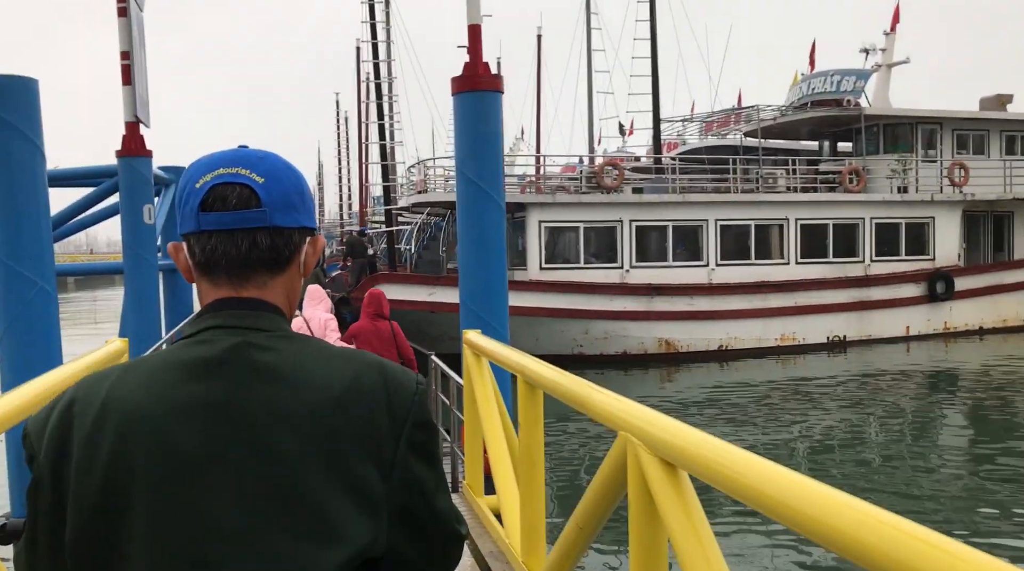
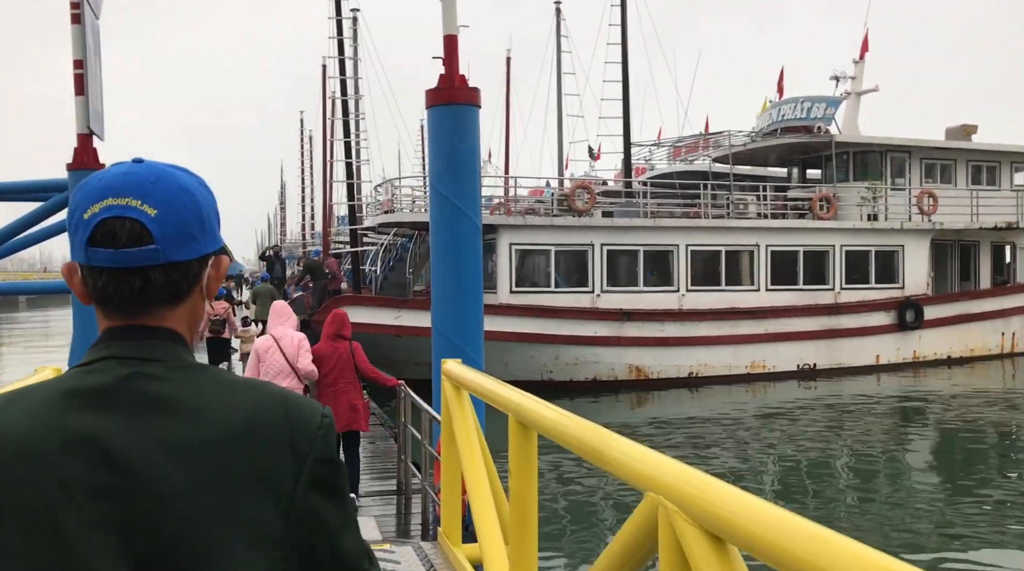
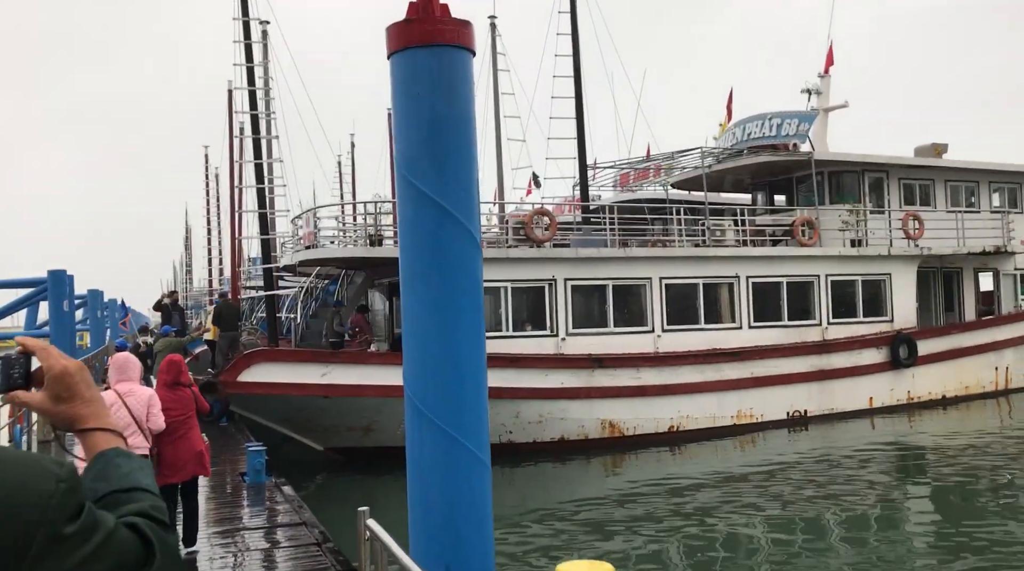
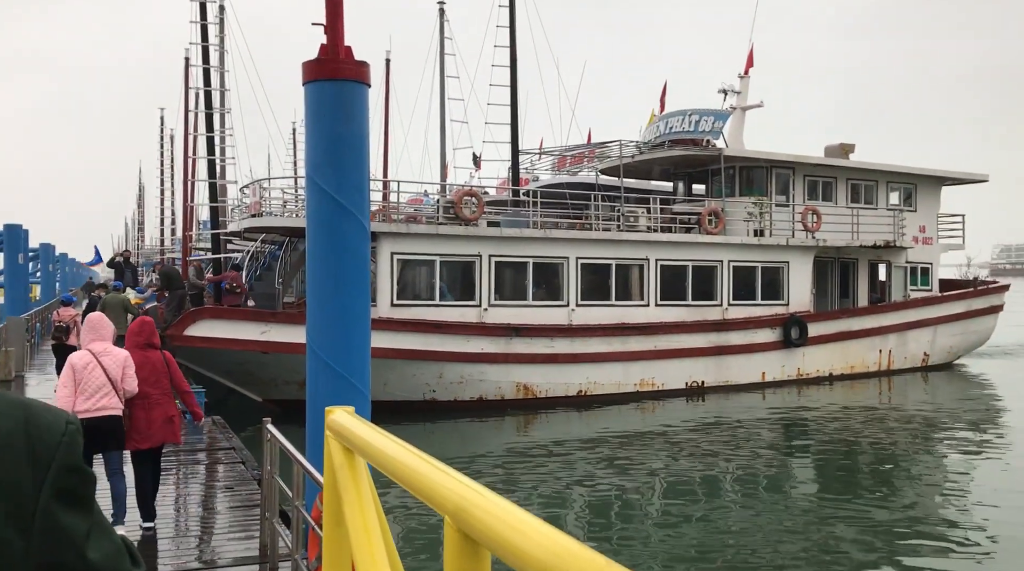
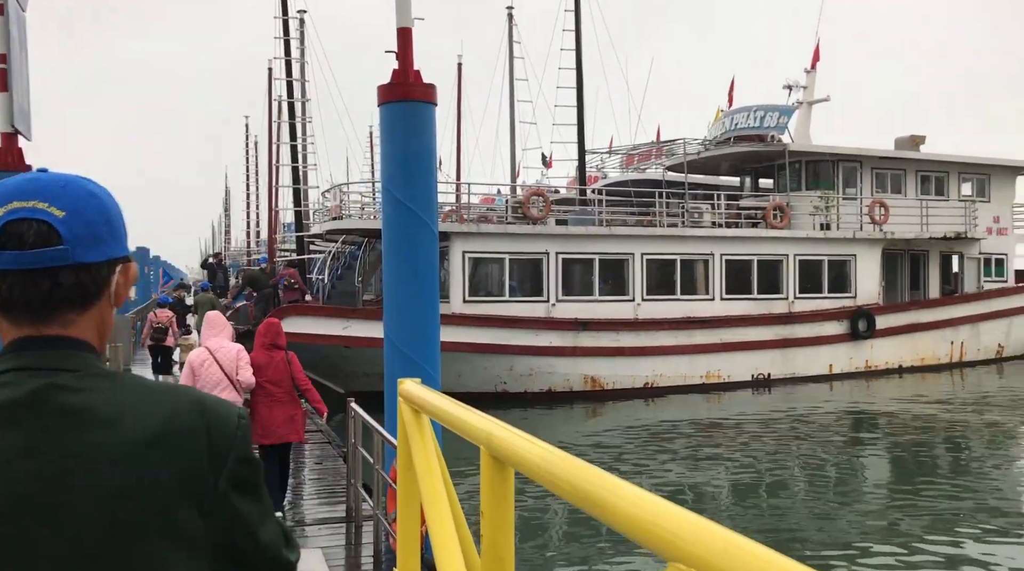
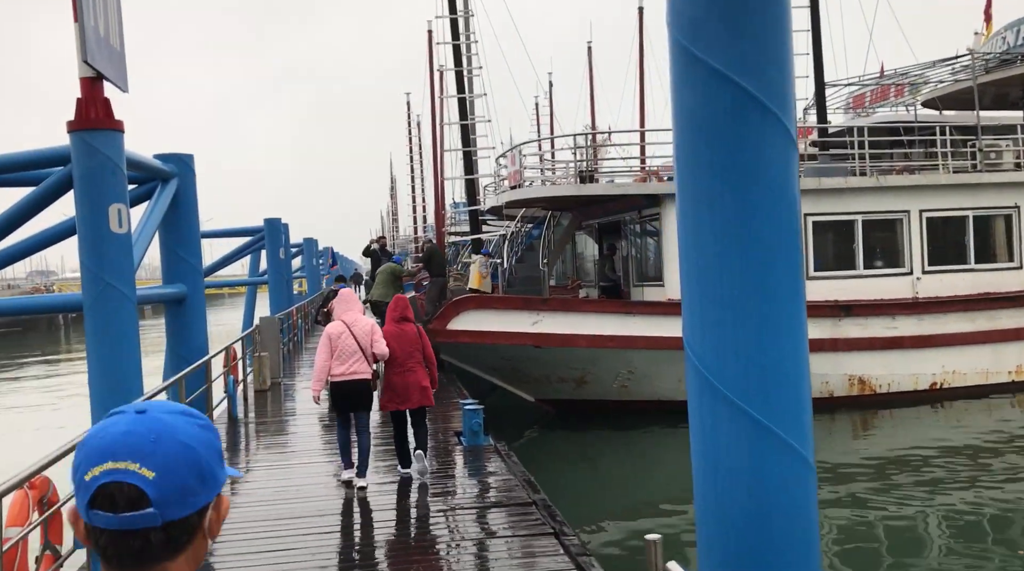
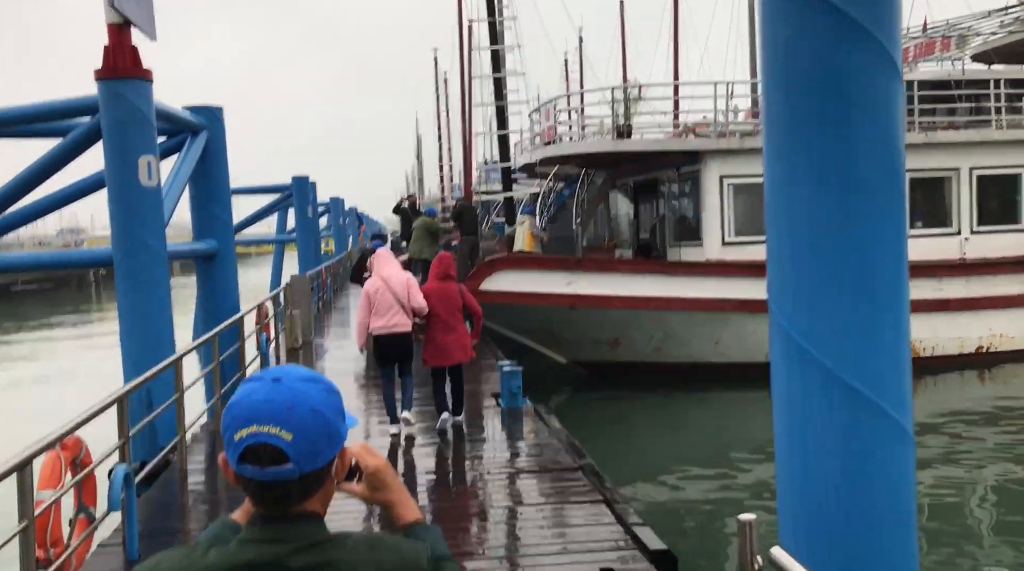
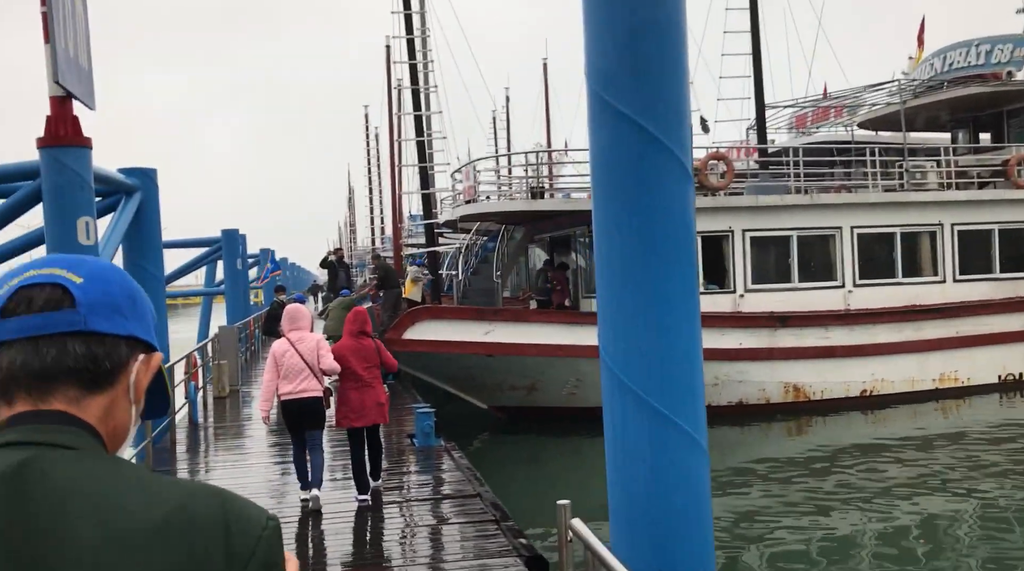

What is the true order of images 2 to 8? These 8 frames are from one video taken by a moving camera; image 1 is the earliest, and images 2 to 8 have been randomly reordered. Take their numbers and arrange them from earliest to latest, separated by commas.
2, 5, 4, 3, 8, 6, 7
